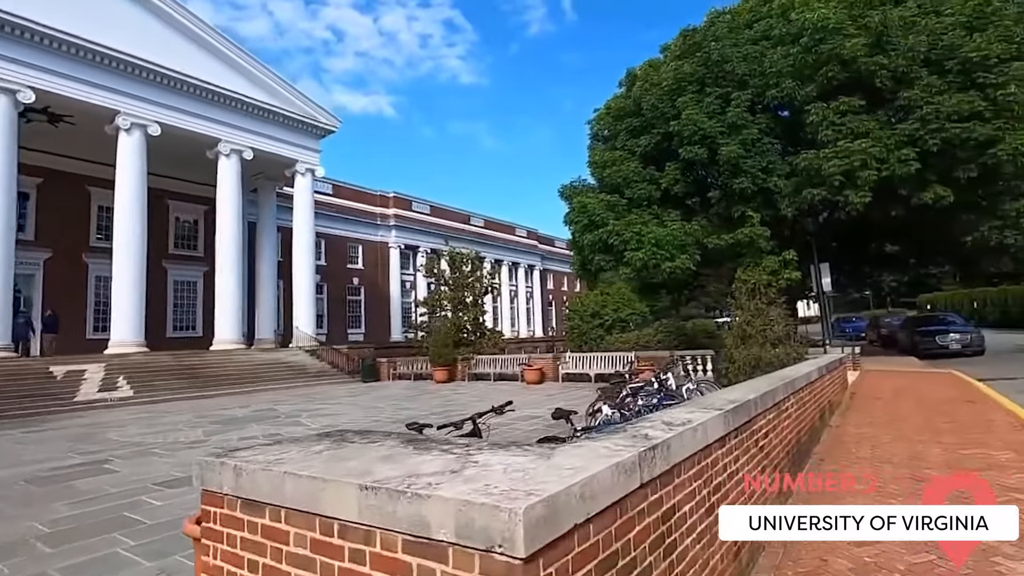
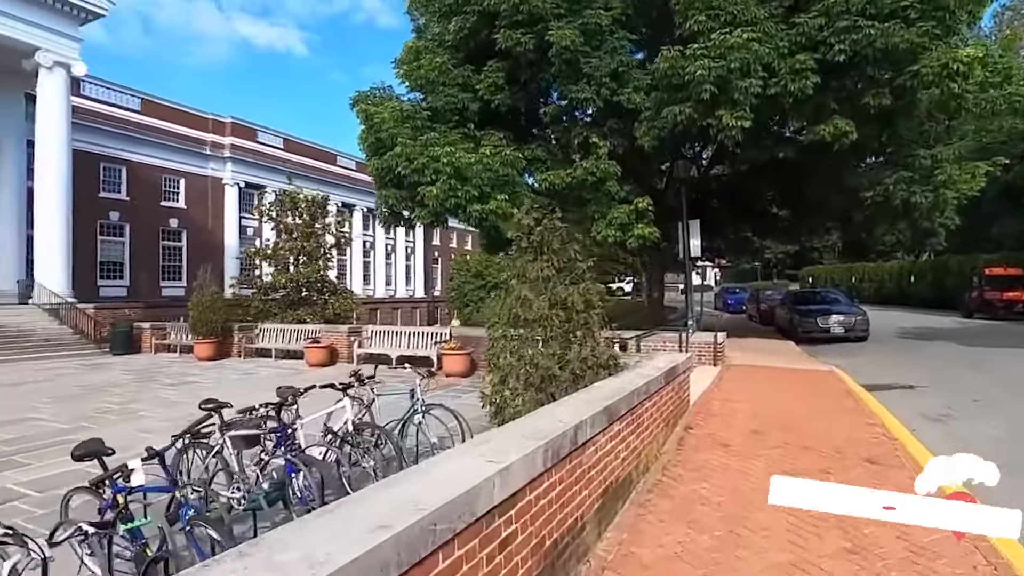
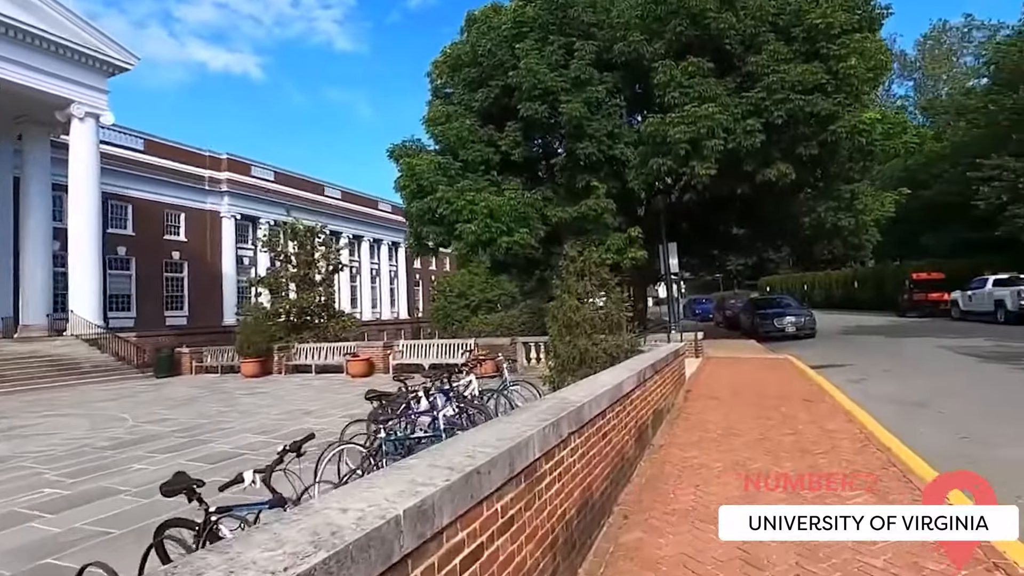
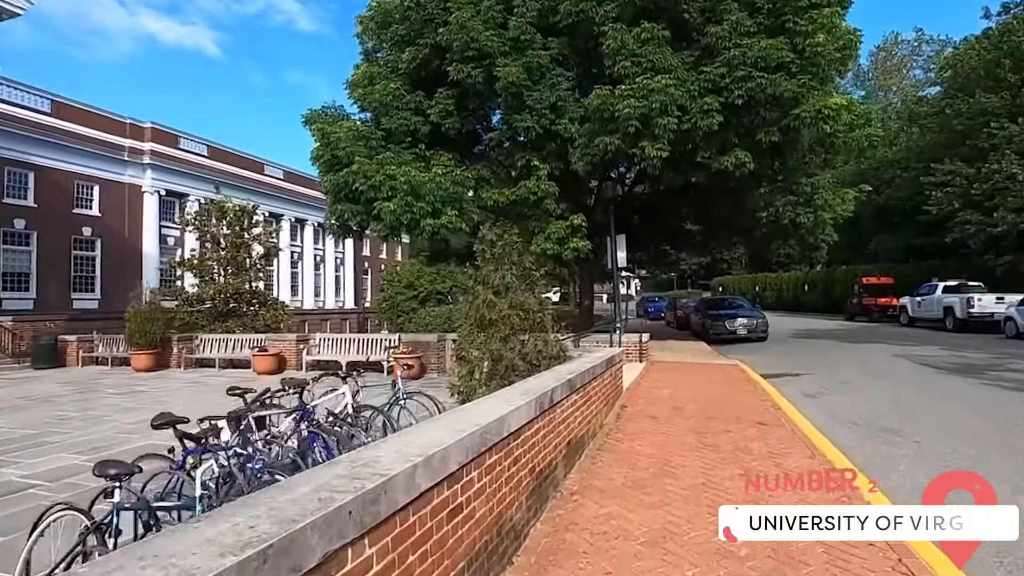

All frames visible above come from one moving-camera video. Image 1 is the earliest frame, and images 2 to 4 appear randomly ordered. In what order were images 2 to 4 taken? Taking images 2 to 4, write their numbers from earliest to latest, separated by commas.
3, 4, 2
